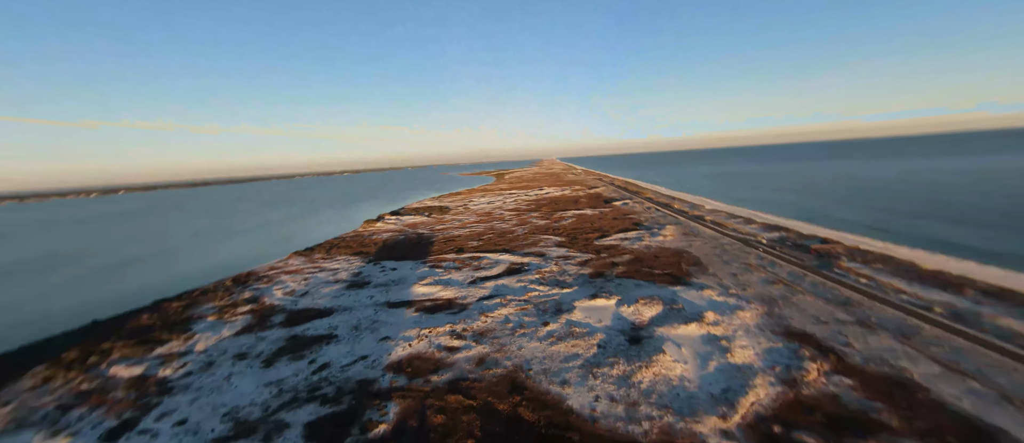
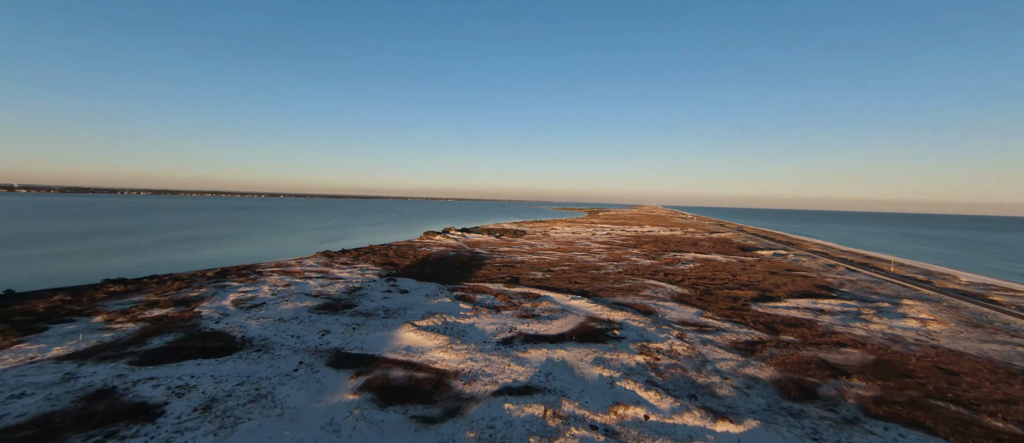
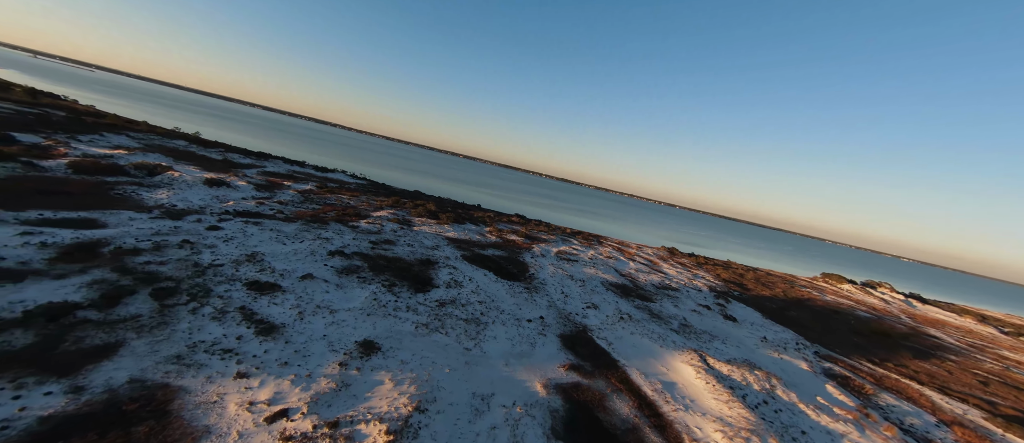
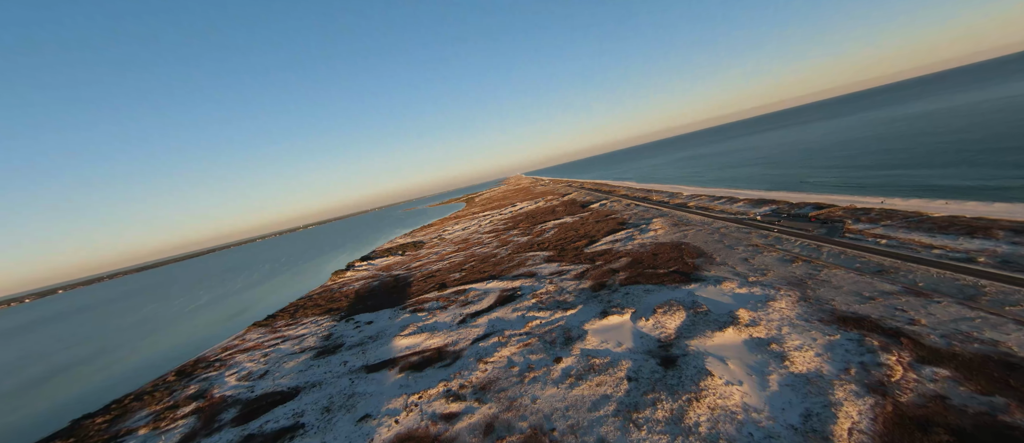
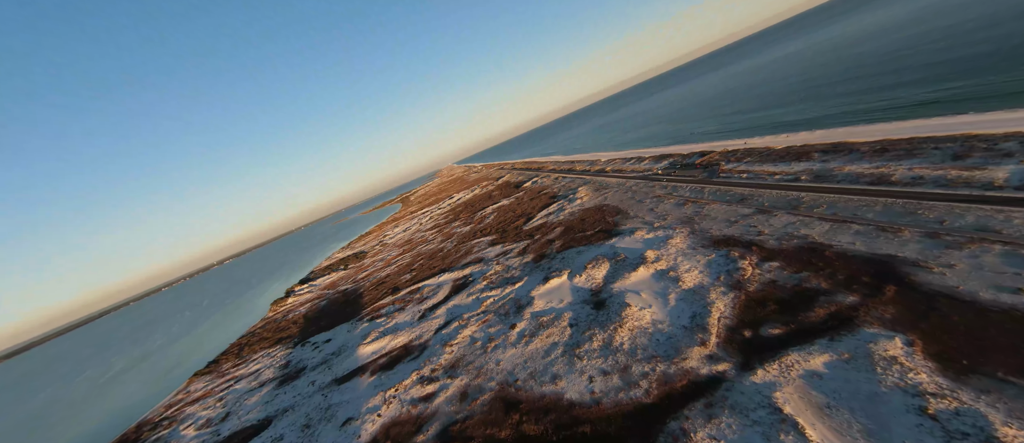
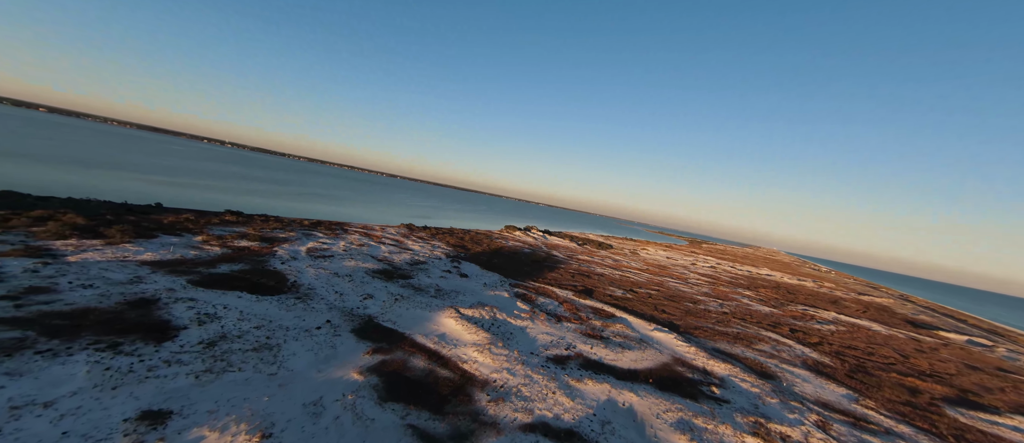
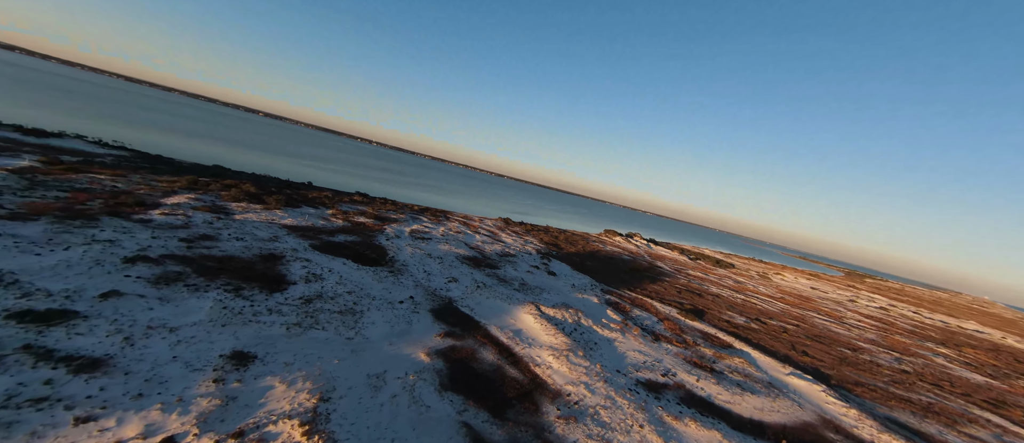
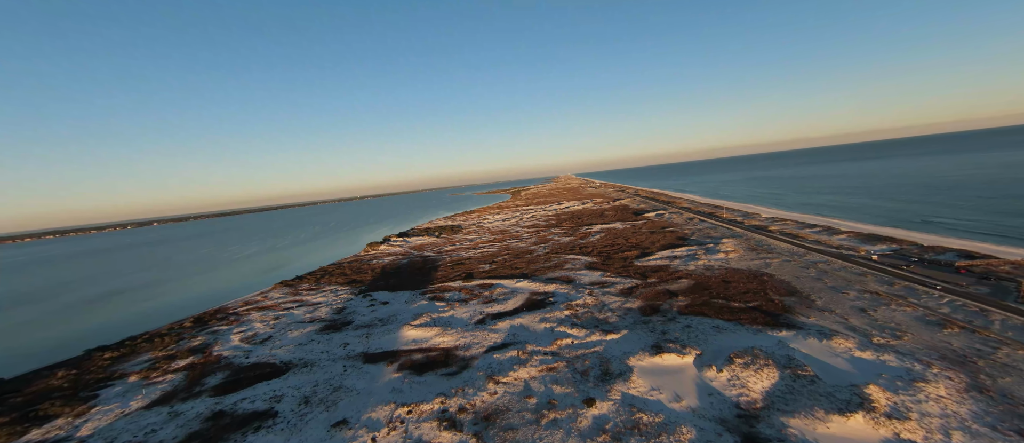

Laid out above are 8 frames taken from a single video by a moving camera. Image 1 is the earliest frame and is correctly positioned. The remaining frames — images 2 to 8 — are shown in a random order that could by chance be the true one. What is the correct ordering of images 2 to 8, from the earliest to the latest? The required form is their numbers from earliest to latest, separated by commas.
5, 4, 8, 2, 6, 7, 3
